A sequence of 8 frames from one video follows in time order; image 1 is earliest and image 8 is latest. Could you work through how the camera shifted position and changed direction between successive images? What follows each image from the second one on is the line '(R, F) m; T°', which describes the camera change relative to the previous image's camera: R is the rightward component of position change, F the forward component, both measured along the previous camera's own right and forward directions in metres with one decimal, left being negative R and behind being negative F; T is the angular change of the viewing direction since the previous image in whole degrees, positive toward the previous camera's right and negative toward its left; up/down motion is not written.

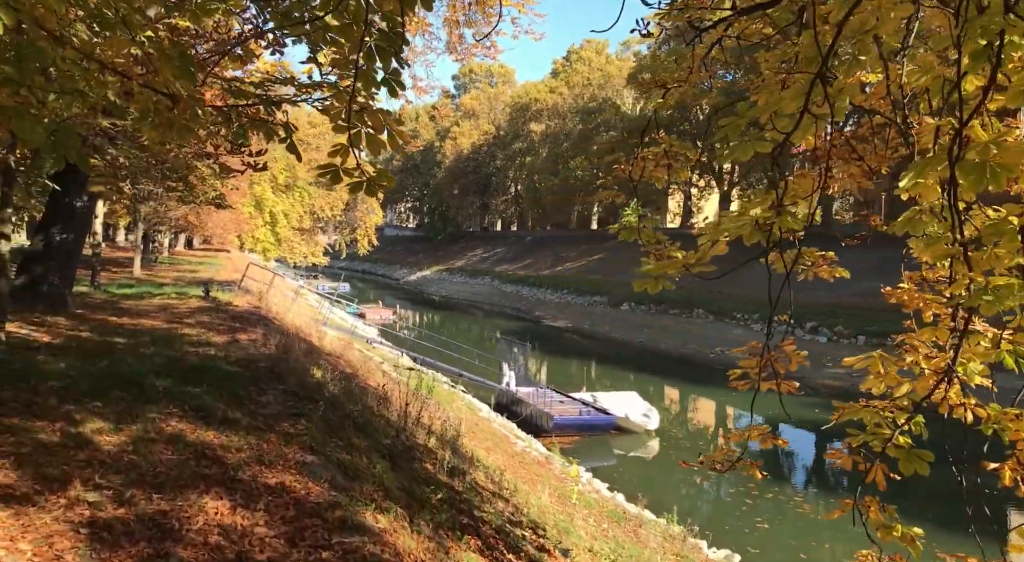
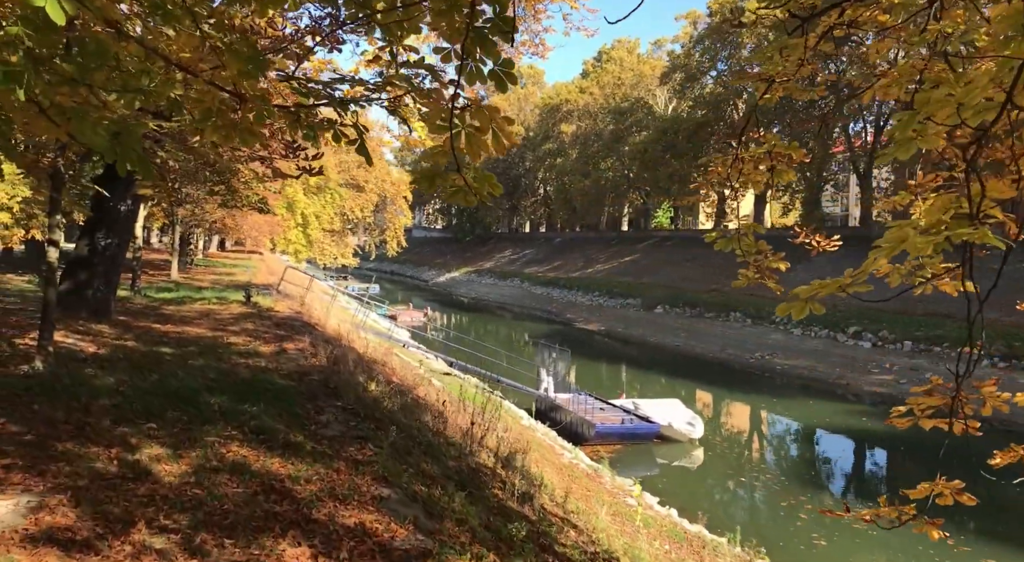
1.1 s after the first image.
(-0.3, +0.3) m; -2°
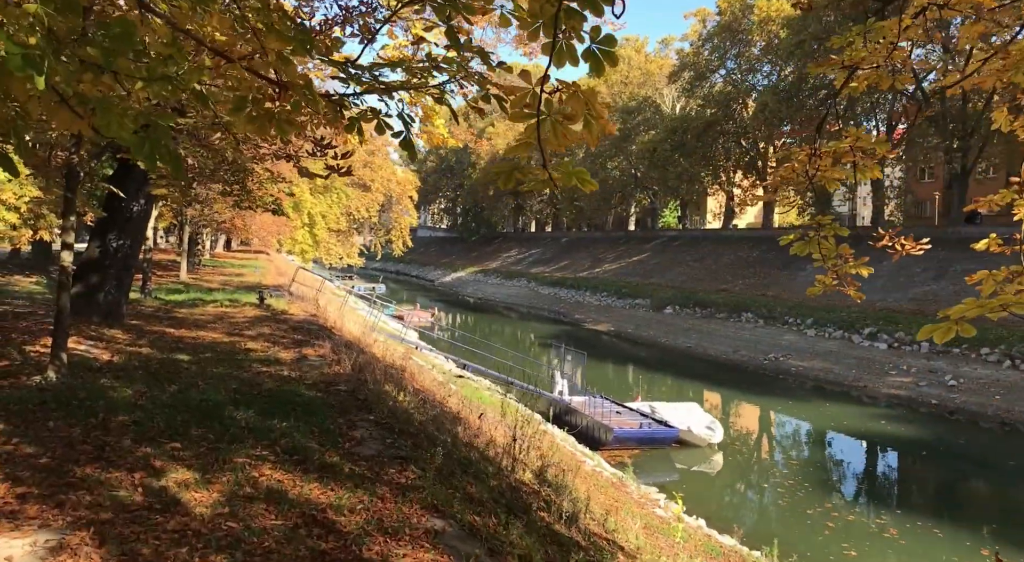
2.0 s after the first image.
(-0.3, +0.3) m; 0°
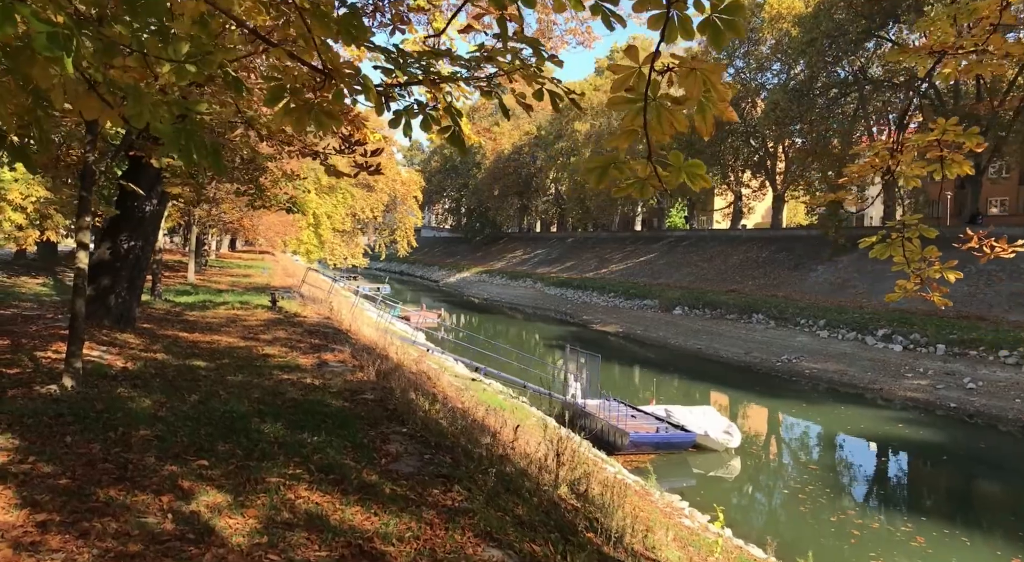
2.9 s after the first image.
(-0.2, +0.3) m; 0°
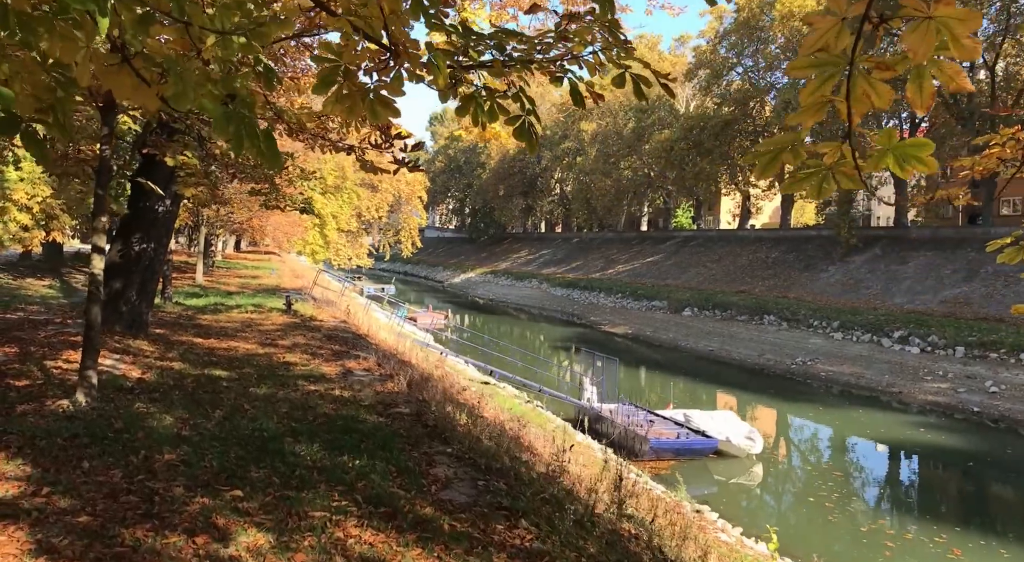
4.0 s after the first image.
(-0.3, +0.4) m; 0°
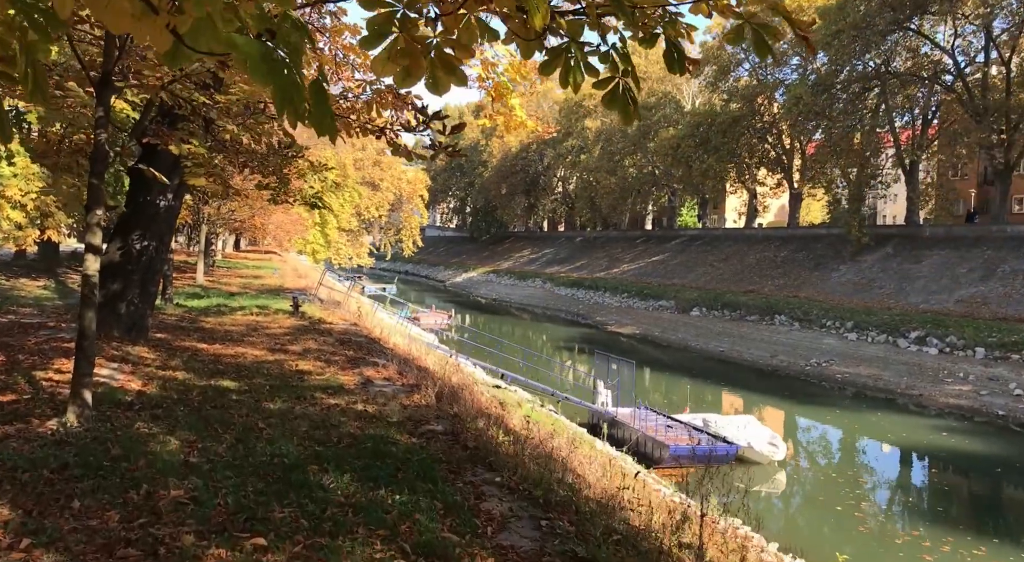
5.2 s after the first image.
(-0.3, +0.5) m; 0°
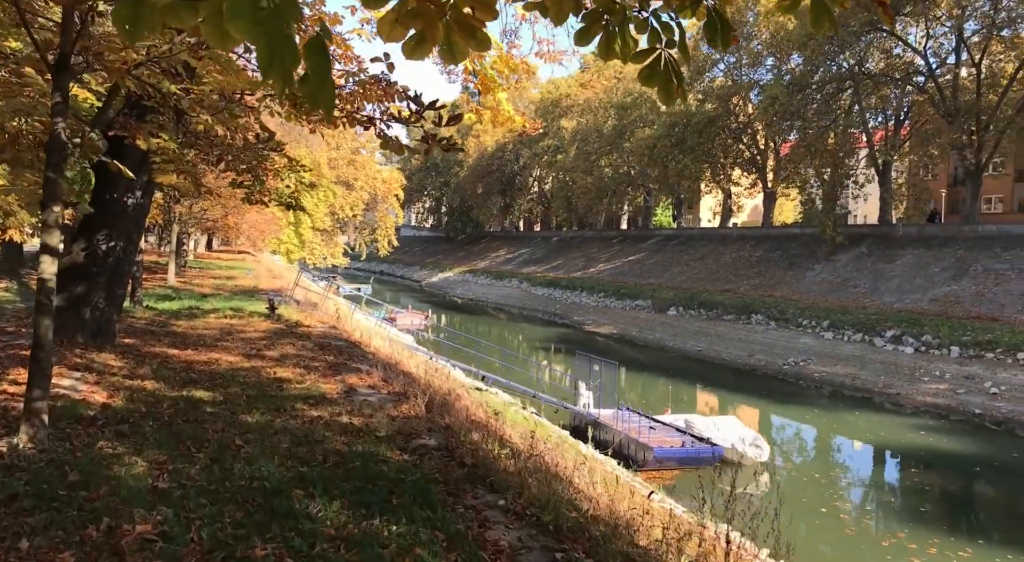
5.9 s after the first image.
(-0.1, +0.3) m; +2°
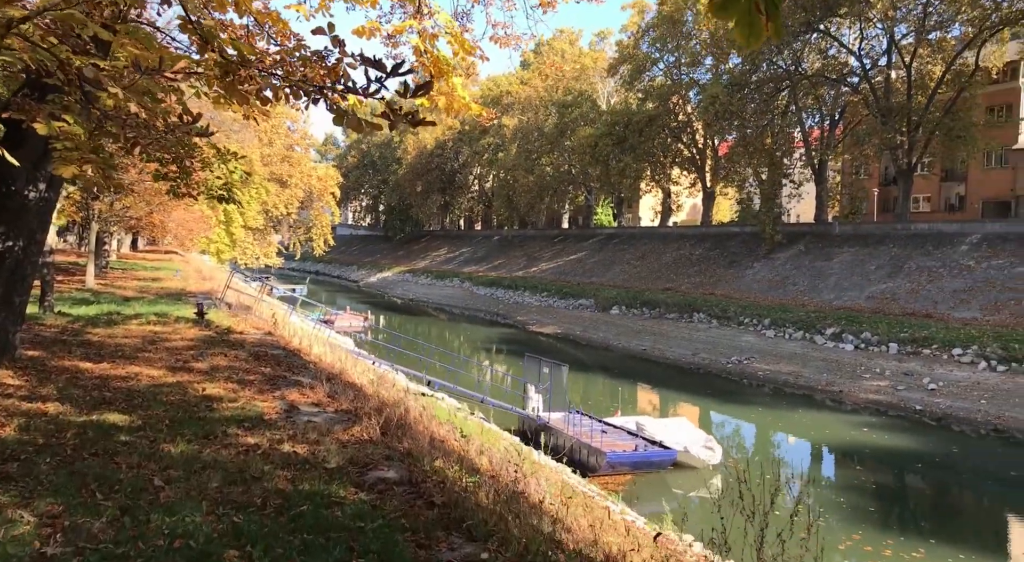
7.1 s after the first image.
(-0.2, +0.6) m; +5°
